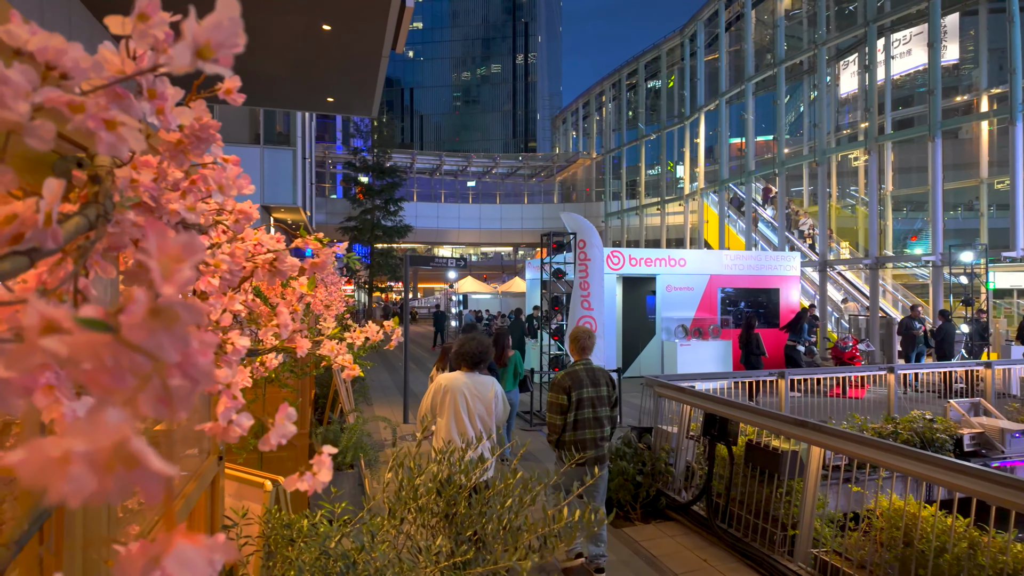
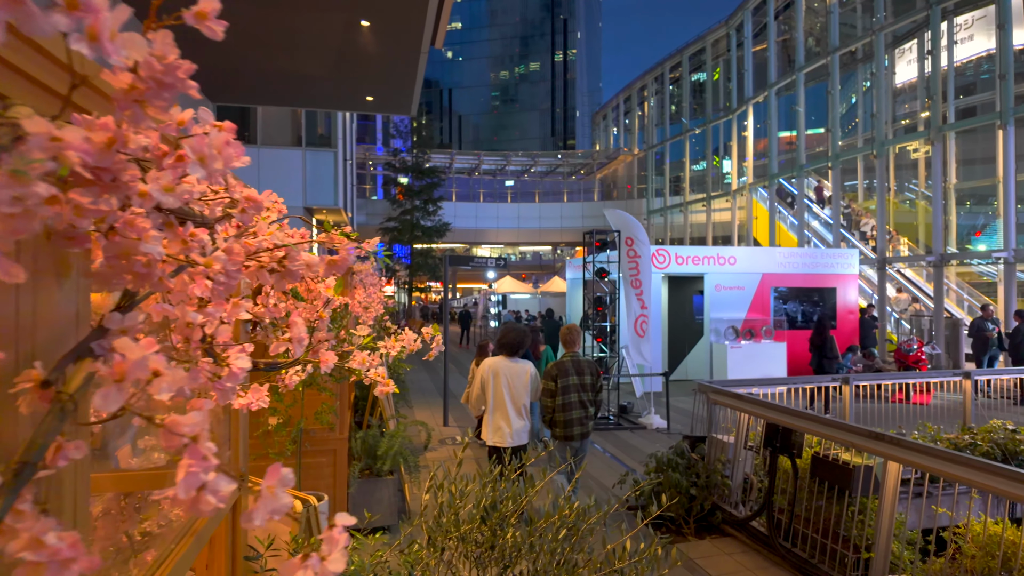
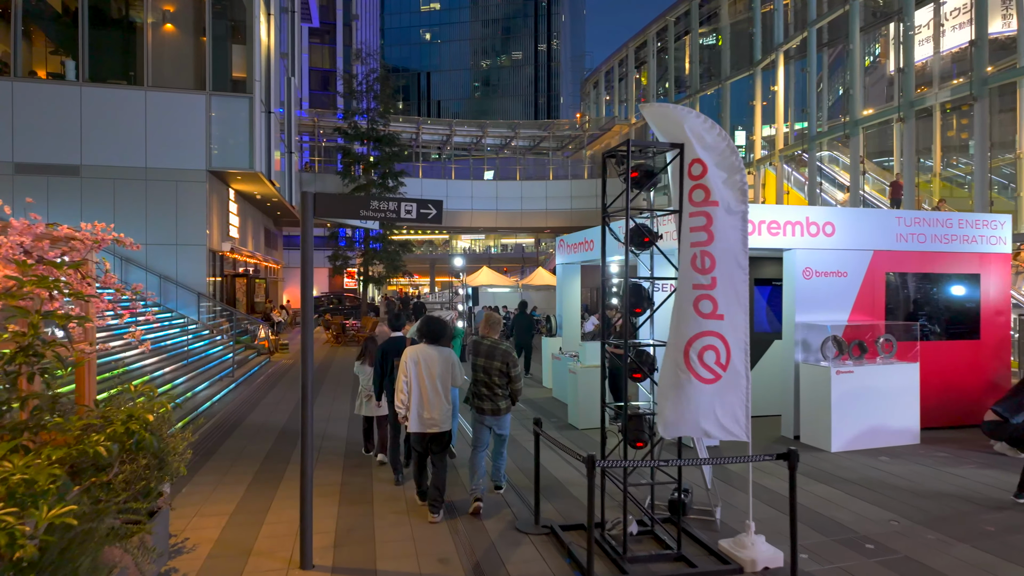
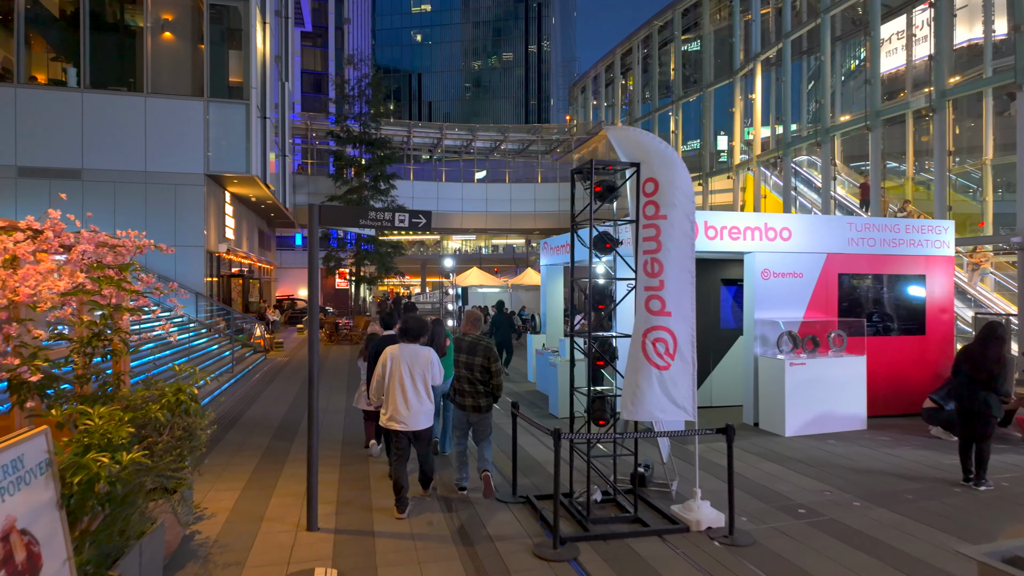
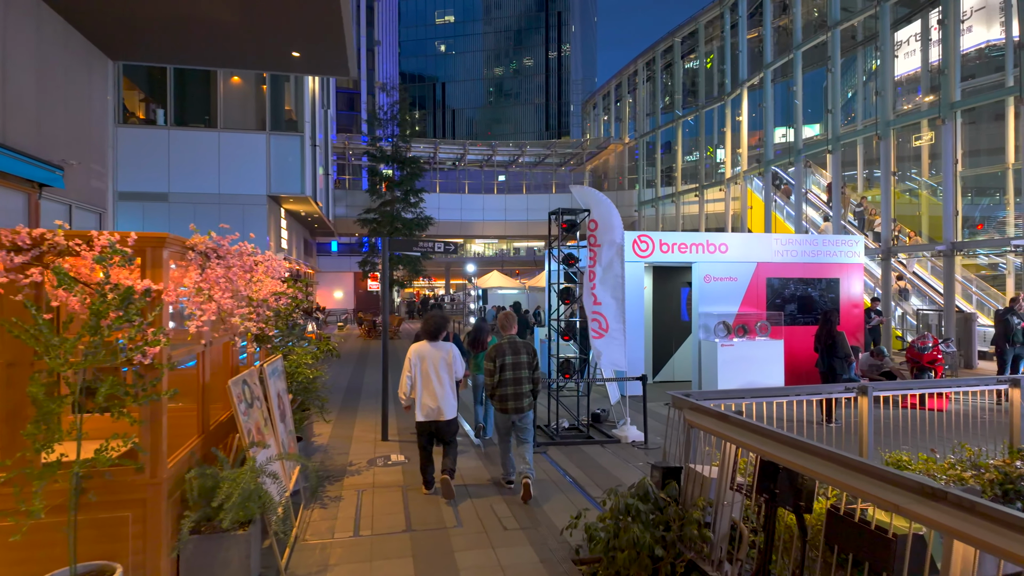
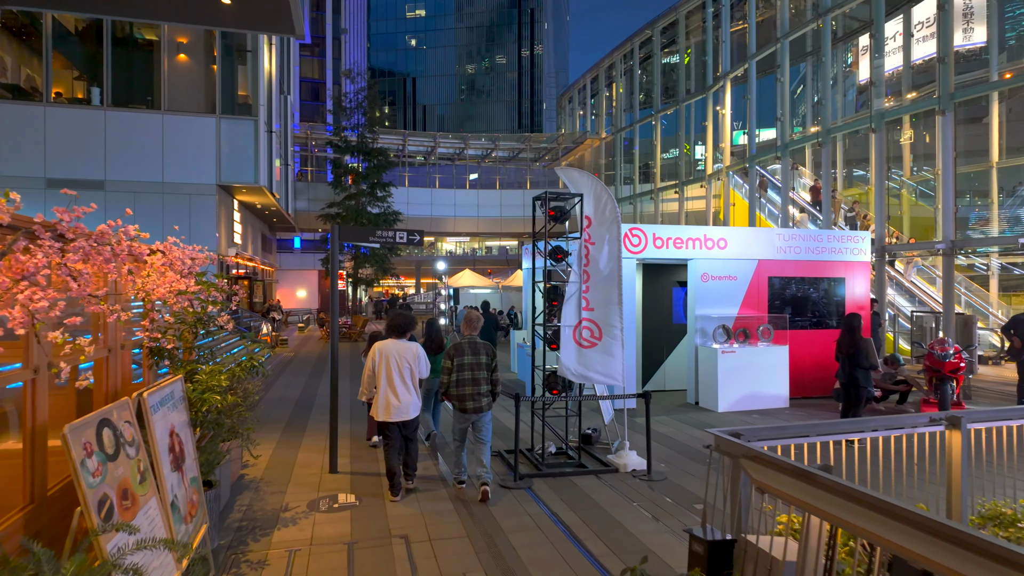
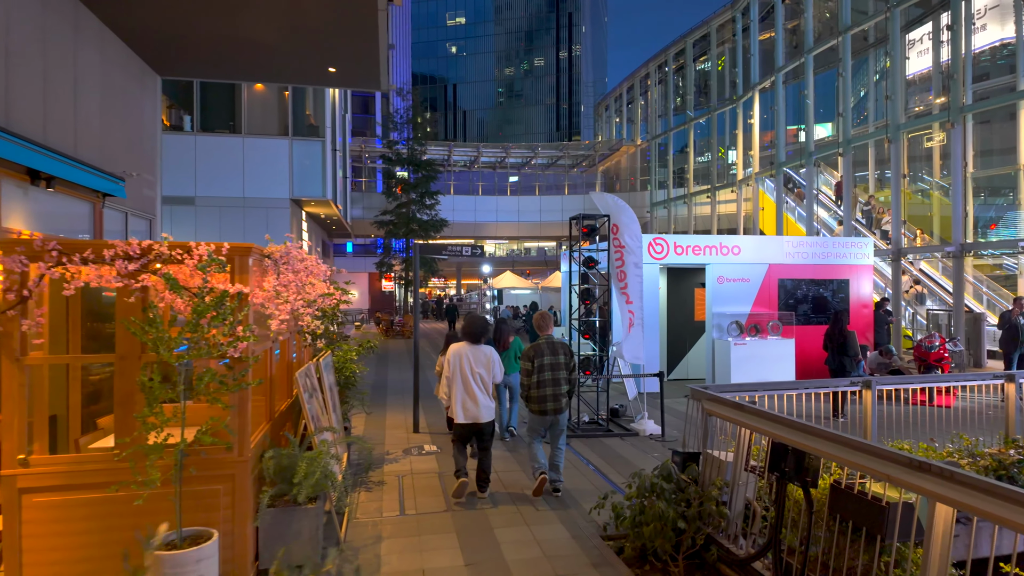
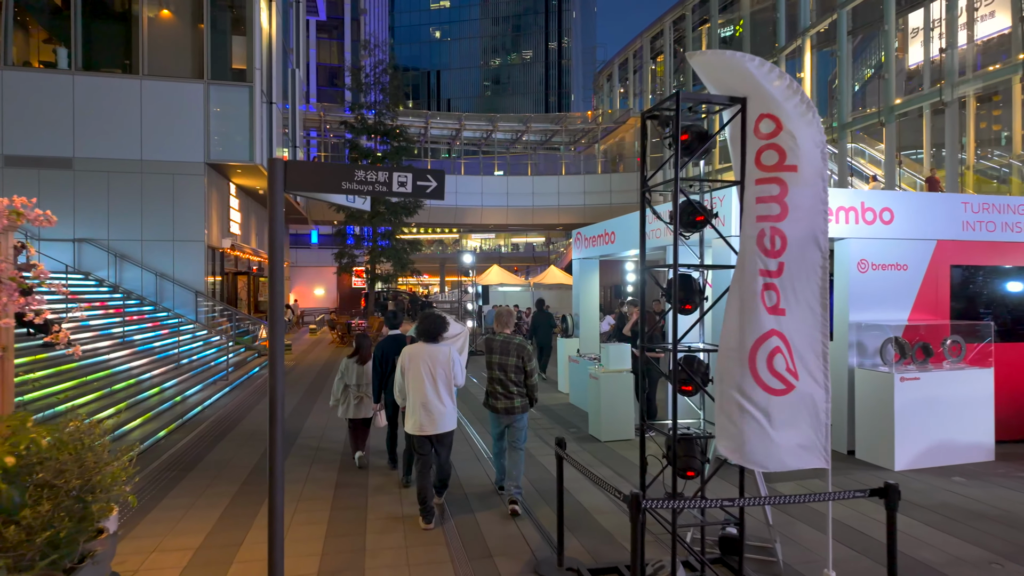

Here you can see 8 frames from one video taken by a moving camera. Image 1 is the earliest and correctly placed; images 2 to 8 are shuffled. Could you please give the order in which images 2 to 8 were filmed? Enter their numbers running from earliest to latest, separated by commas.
2, 7, 5, 6, 4, 3, 8
